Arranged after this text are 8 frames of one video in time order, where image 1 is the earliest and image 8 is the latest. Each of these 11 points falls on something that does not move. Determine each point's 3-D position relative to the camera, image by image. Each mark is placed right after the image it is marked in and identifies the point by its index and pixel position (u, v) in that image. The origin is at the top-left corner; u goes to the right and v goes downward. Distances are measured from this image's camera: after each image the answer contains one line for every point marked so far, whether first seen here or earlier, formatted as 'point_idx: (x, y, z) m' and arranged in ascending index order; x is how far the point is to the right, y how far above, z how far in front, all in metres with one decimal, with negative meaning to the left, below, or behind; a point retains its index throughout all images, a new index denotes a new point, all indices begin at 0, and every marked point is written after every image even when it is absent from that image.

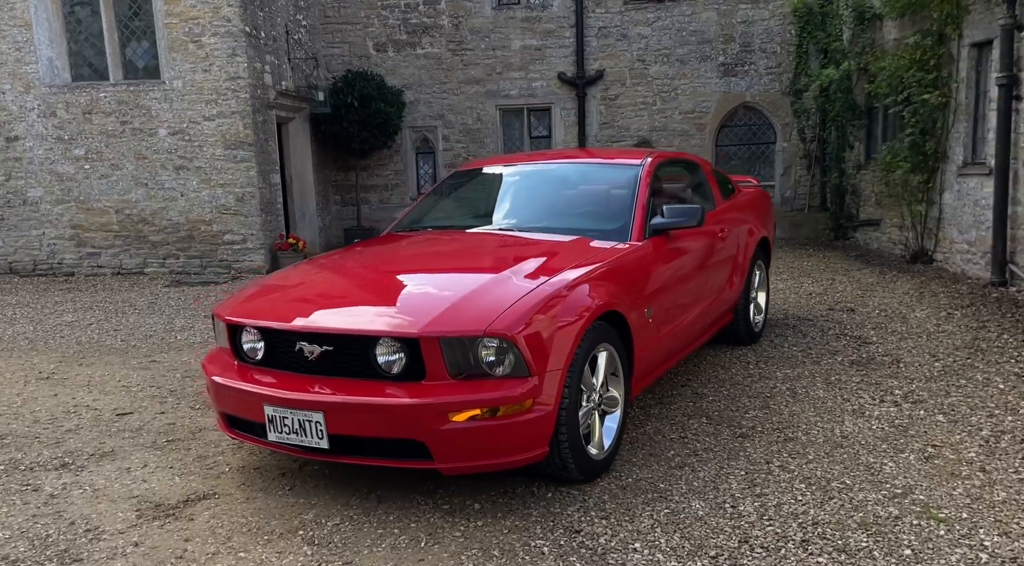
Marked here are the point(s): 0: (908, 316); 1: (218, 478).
0: (+3.3, -0.3, +6.6) m
1: (-1.4, -0.9, +3.7) m
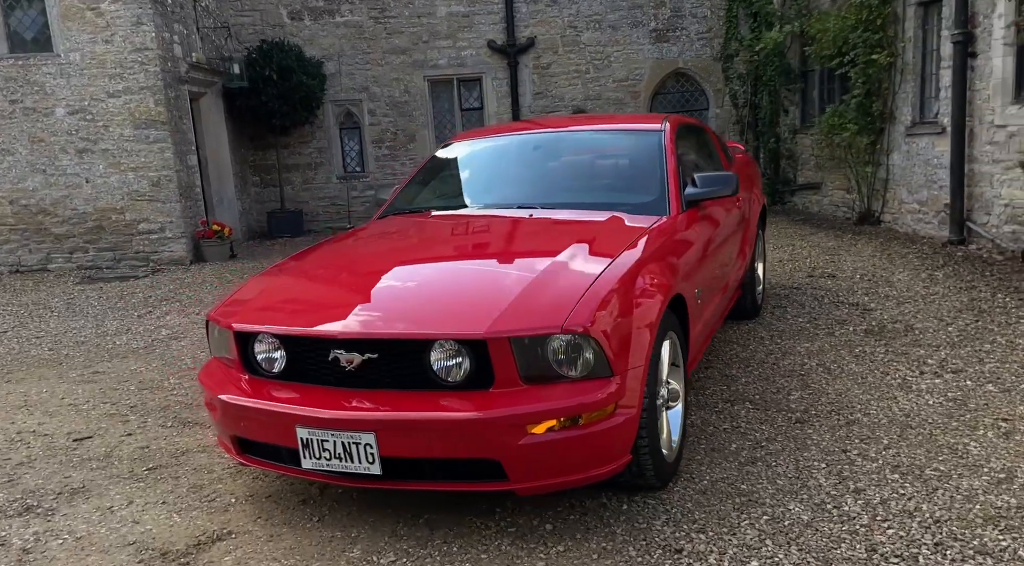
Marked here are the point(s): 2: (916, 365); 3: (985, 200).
0: (+3.1, 0.0, +6.6) m
1: (-1.1, -0.9, +3.1) m
2: (+2.2, -0.5, +4.3) m
3: (+4.7, +0.8, +7.8) m
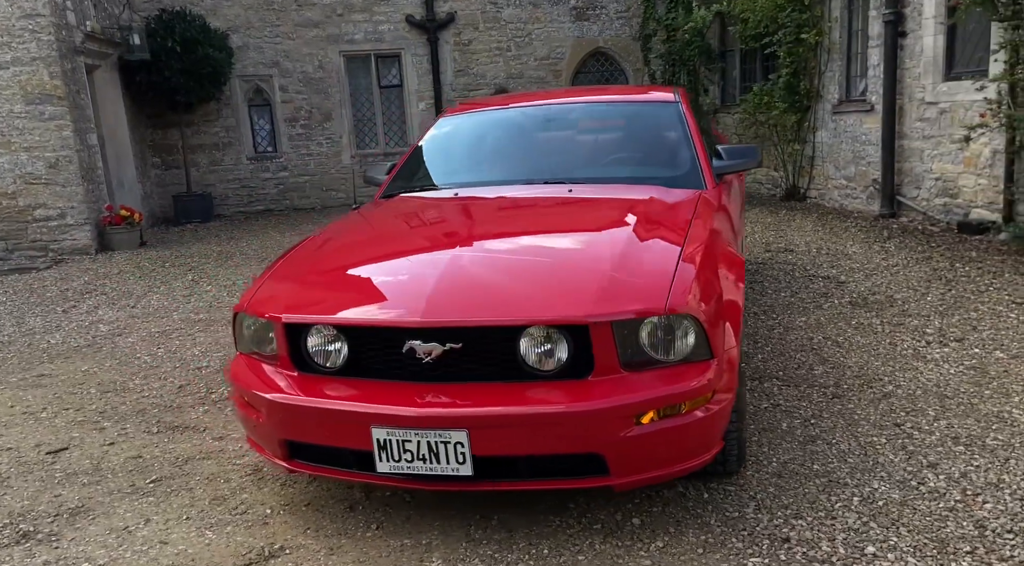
0: (+2.9, +0.3, +6.8) m
1: (-0.9, -0.9, +2.8) m
2: (+2.2, -0.3, +4.4) m
3: (+4.2, +1.1, +8.2) m
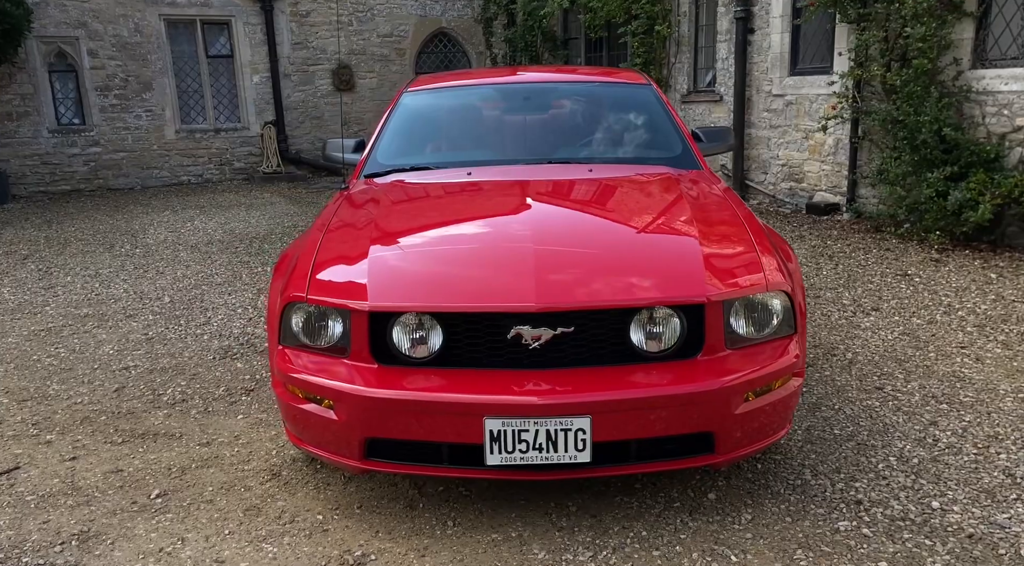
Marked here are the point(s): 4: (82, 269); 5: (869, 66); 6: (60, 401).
0: (+2.0, +0.5, +7.3) m
1: (-0.6, -0.8, +2.5) m
2: (+2.0, -0.1, +4.9) m
3: (+2.8, +1.4, +9.0) m
4: (-3.4, +0.1, +6.3) m
5: (+3.2, +1.9, +7.0) m
6: (-2.0, -0.5, +3.5) m
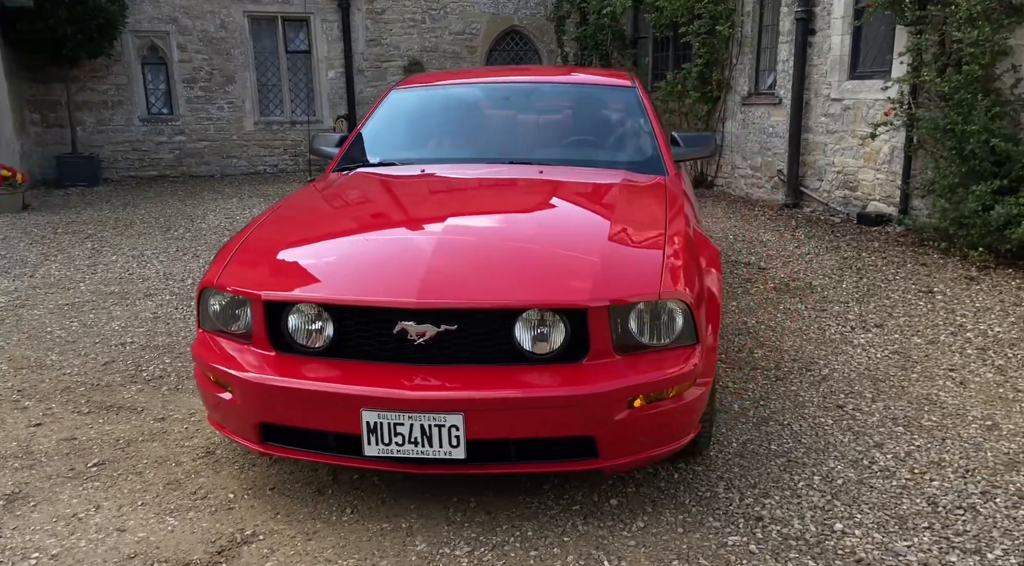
0: (+2.2, +0.4, +7.1) m
1: (-0.9, -0.8, +2.6) m
2: (+1.9, -0.2, +4.7) m
3: (+3.3, +1.3, +8.6) m
4: (-3.2, +0.3, +6.7) m
5: (+3.5, +1.8, +6.7) m
6: (-2.2, -0.4, +3.8) m
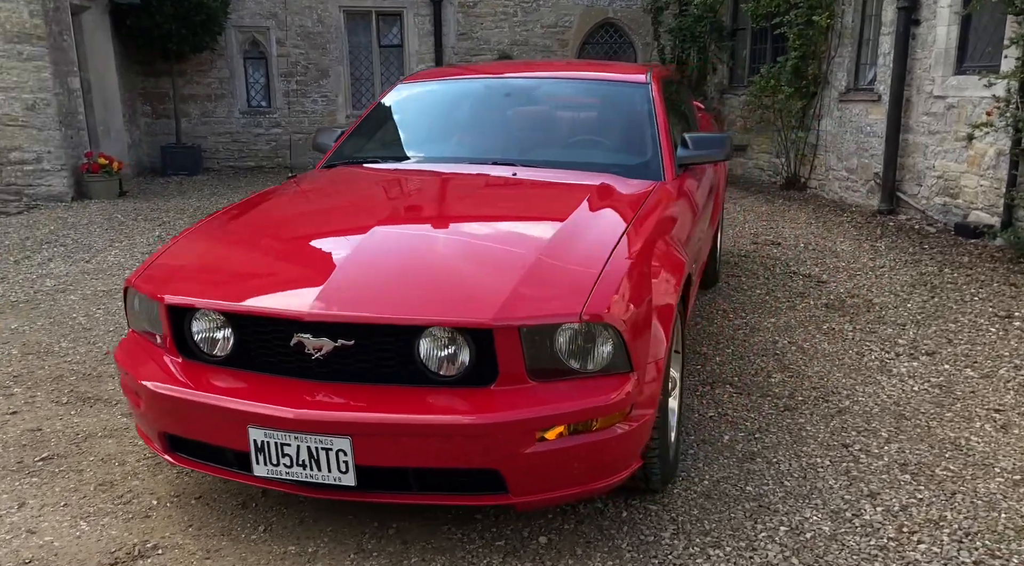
0: (+2.6, +0.3, +6.5) m
1: (-1.2, -0.8, +2.6) m
2: (+2.0, -0.3, +4.1) m
3: (+4.0, +1.1, +7.8) m
4: (-2.8, +0.4, +7.0) m
5: (+3.9, +1.6, +5.9) m
6: (-2.3, -0.4, +3.9) m
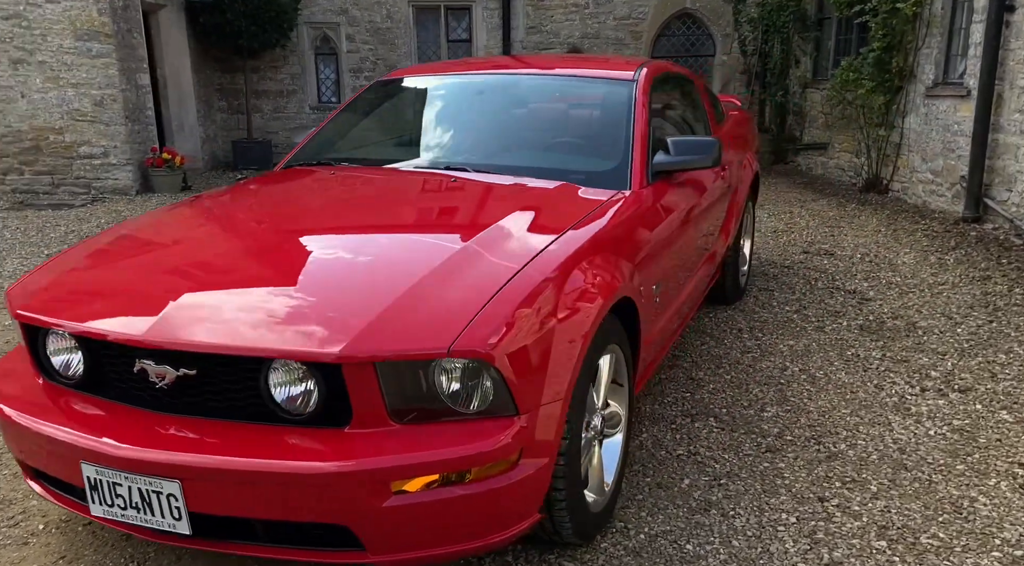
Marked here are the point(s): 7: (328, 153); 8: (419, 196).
0: (+2.8, +0.1, +5.8) m
1: (-1.5, -0.8, +2.4) m
2: (+1.8, -0.4, +3.6) m
3: (+4.4, +1.0, +7.0) m
4: (-2.5, +0.4, +7.0) m
5: (+4.0, +1.5, +5.0) m
6: (-2.4, -0.4, +3.9) m
7: (-0.9, +0.6, +3.7) m
8: (-0.3, +0.3, +2.9) m
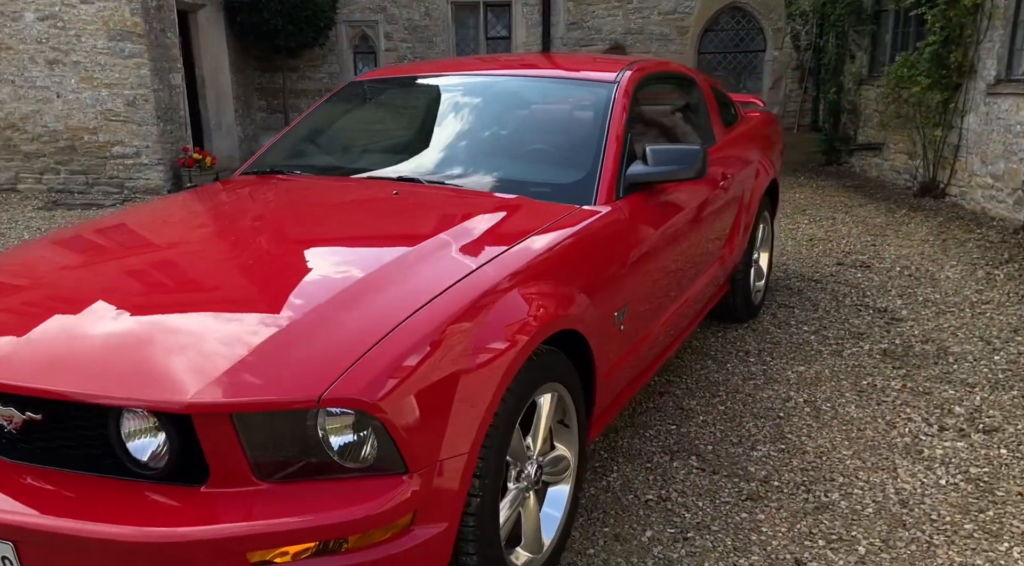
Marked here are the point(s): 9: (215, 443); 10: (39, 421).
0: (+2.9, 0.0, +5.3) m
1: (-1.7, -0.9, +2.3) m
2: (+1.7, -0.5, +3.2) m
3: (+4.5, +0.8, +6.4) m
4: (-2.4, +0.4, +6.9) m
5: (+4.0, +1.3, +4.4) m
6: (-2.5, -0.4, +3.8) m
7: (-1.0, +0.5, +3.5) m
8: (-0.5, +0.2, +2.6) m
9: (-0.6, -0.3, +1.7) m
10: (-1.1, -0.3, +1.8) m
